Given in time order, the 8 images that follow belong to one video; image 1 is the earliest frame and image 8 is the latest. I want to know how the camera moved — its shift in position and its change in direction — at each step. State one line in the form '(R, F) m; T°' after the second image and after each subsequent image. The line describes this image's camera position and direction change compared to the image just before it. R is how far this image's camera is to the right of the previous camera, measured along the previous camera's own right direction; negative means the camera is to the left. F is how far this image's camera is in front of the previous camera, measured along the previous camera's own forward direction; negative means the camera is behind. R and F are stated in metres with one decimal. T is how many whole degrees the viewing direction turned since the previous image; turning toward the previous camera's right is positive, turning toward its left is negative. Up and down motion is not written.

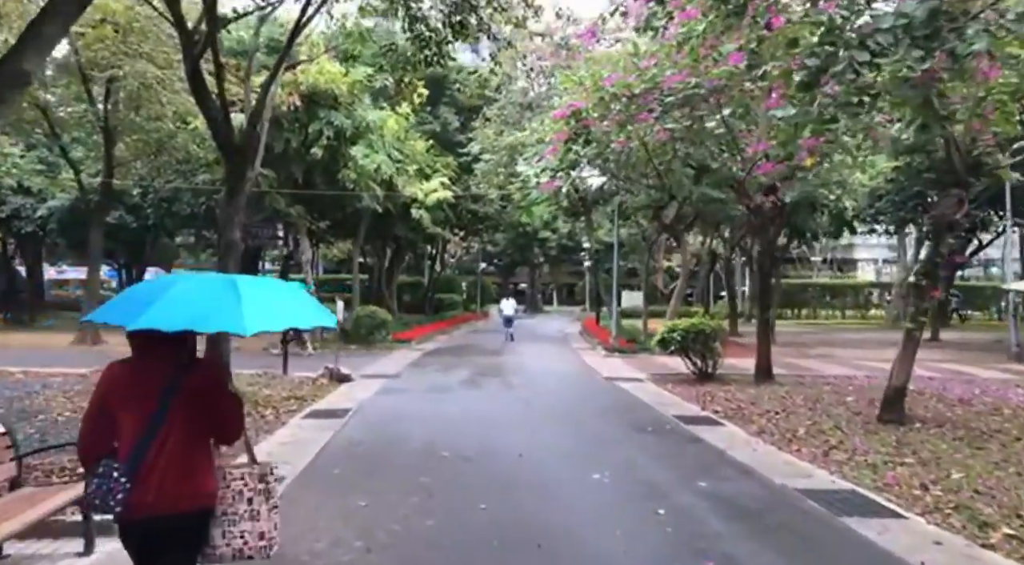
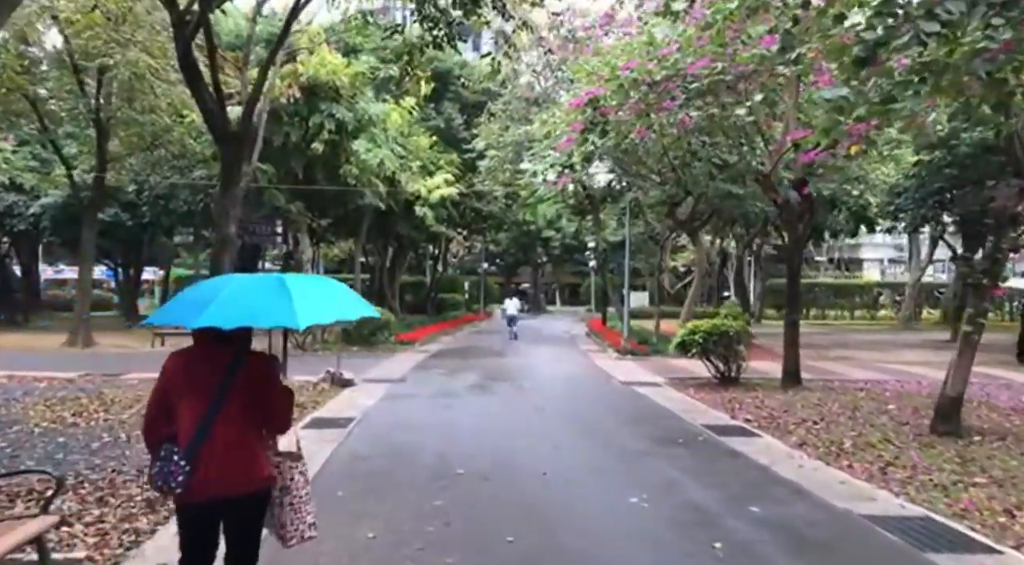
(-0.2, +0.9) m; 0°
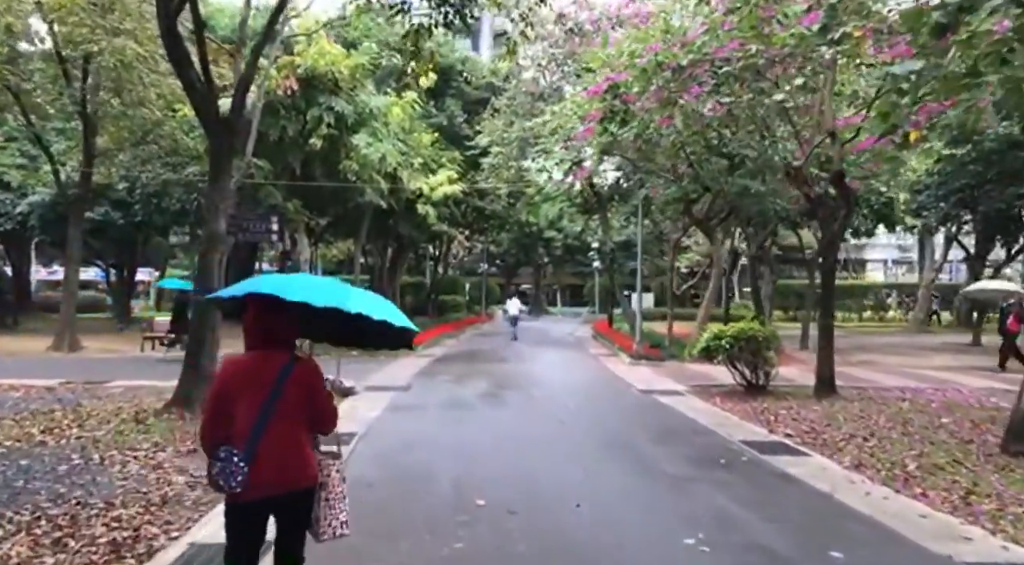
(-0.3, +1.1) m; 0°
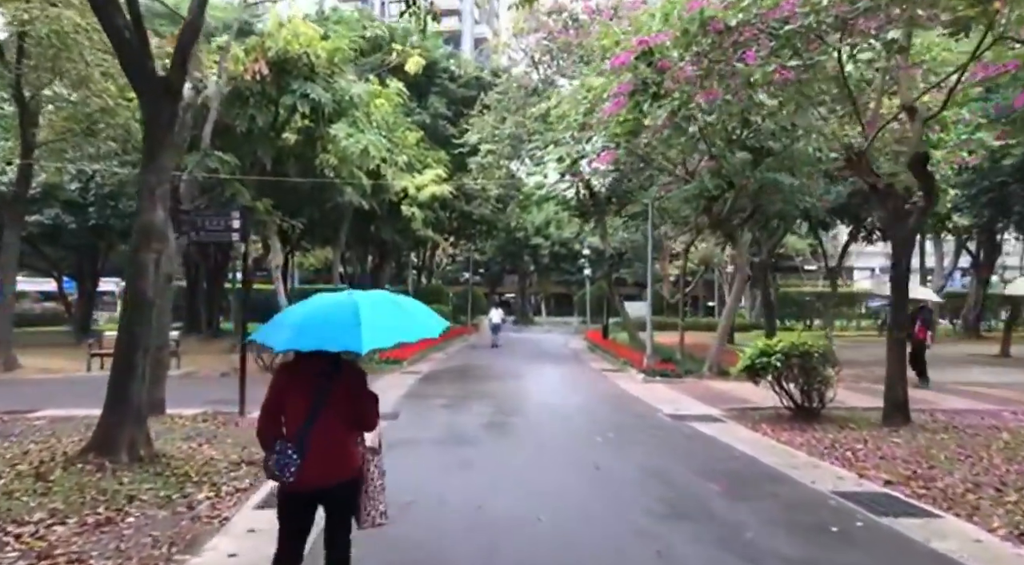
(-0.5, +2.4) m; +1°
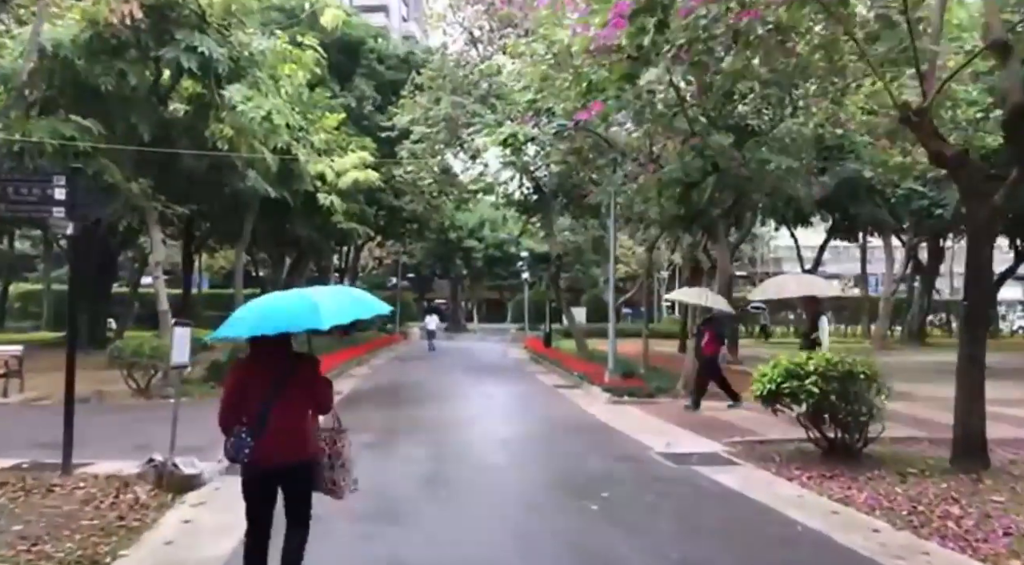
(-0.2, +3.4) m; +5°
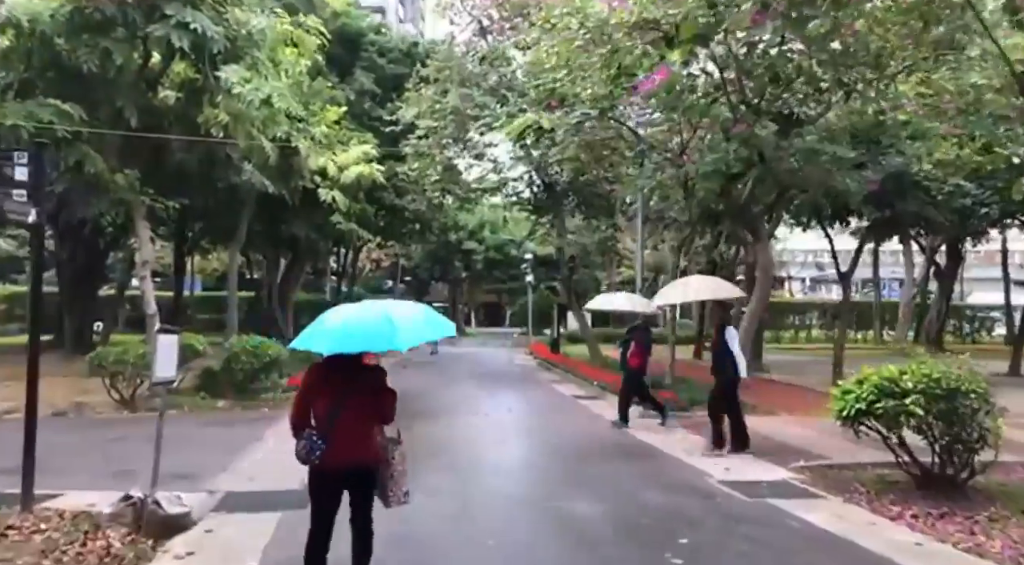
(-0.5, +1.4) m; 0°
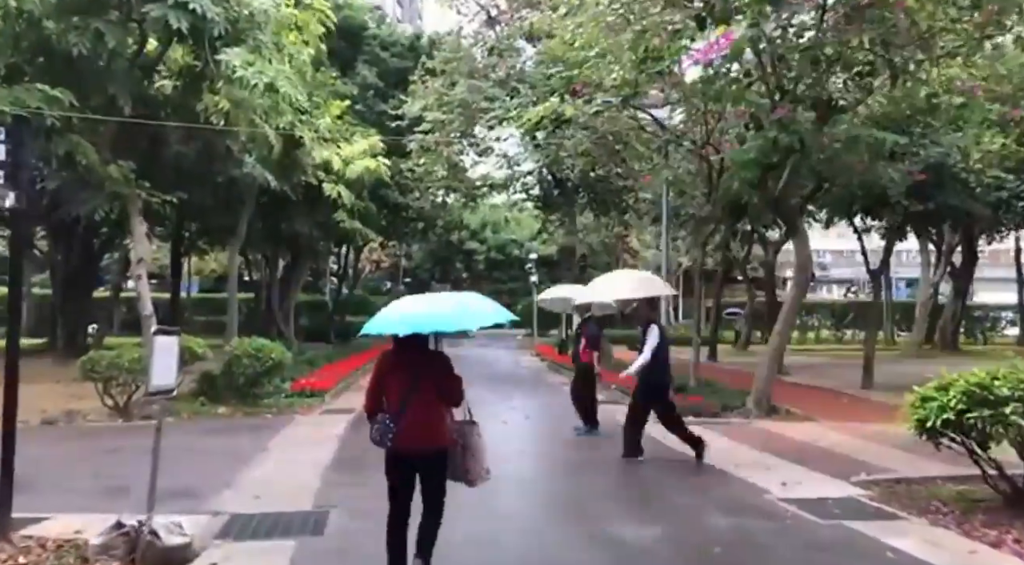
(-0.4, +0.9) m; 0°
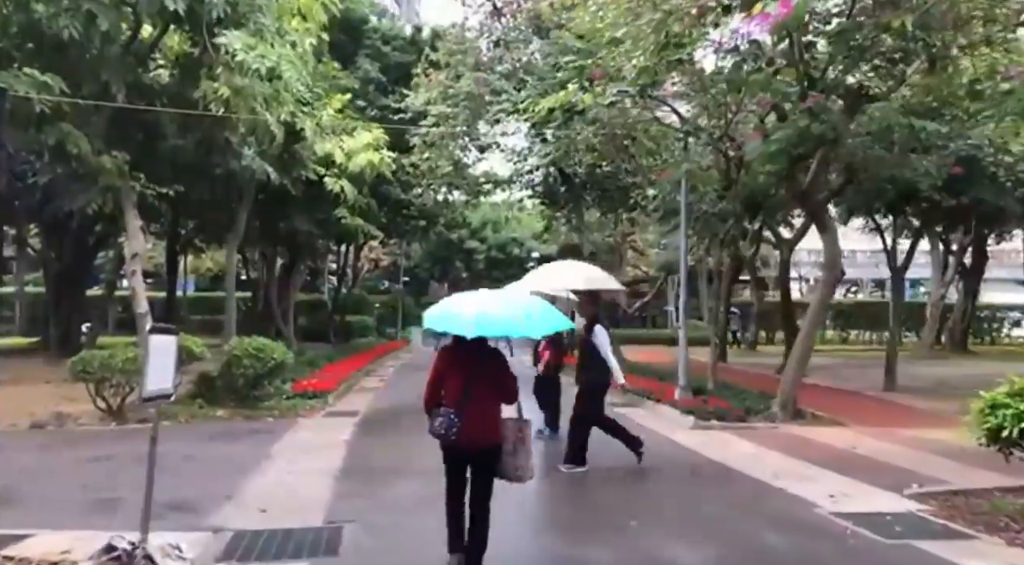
(-0.3, +0.7) m; 0°
